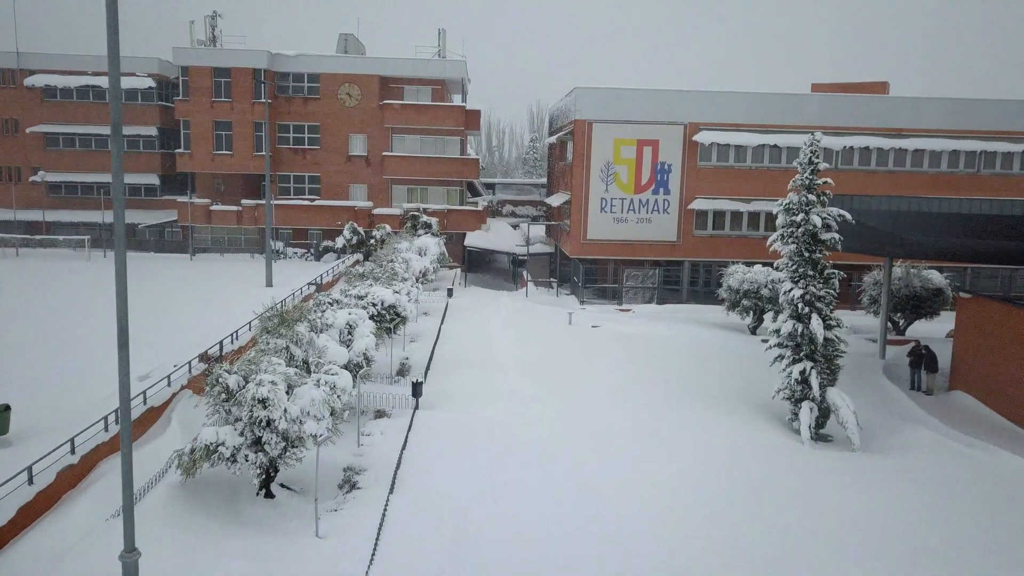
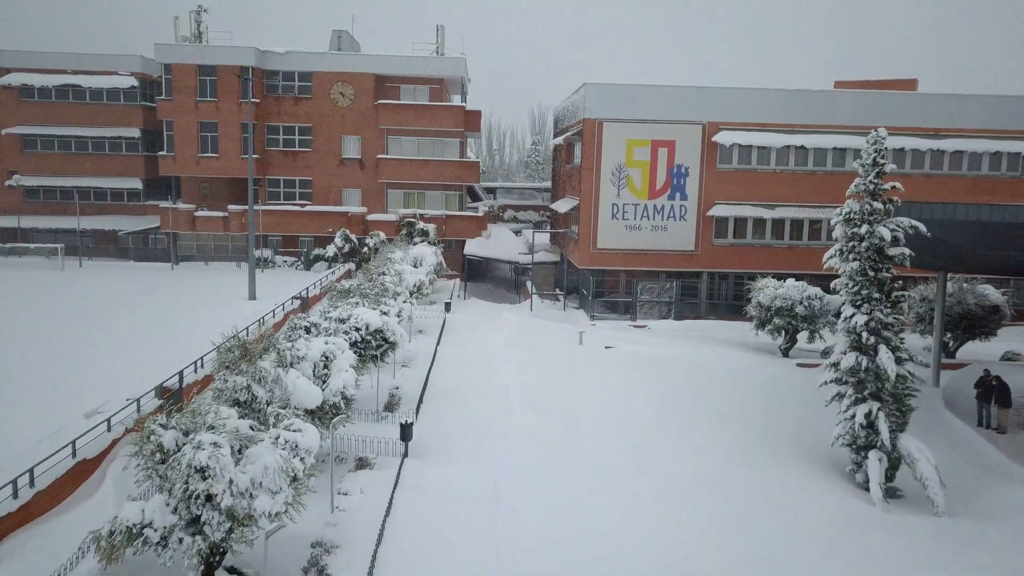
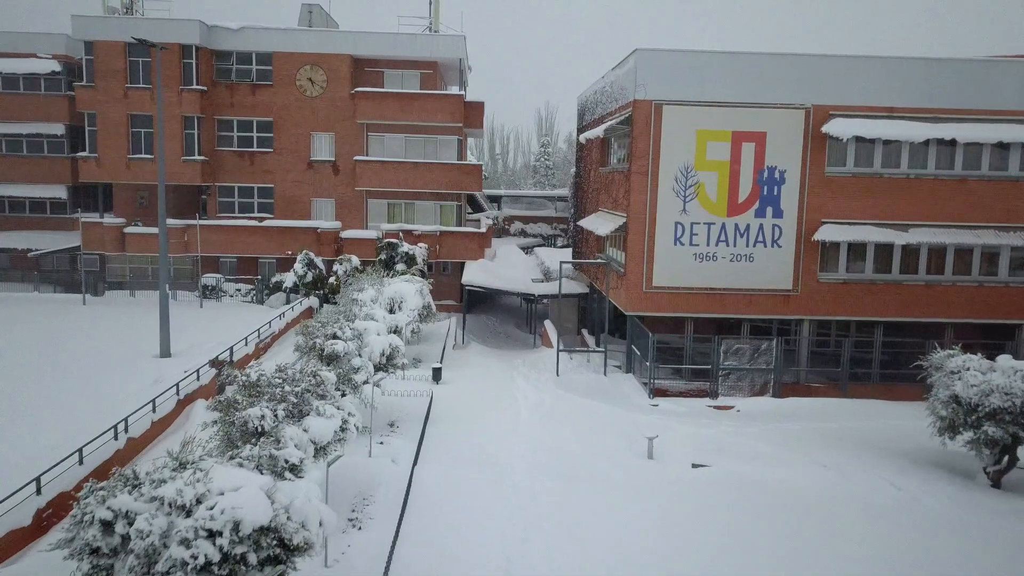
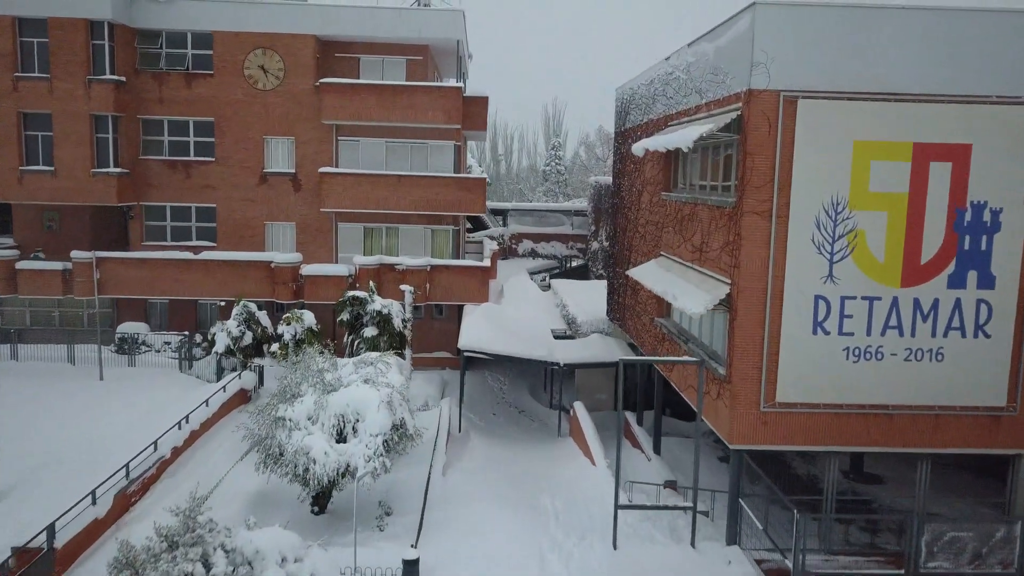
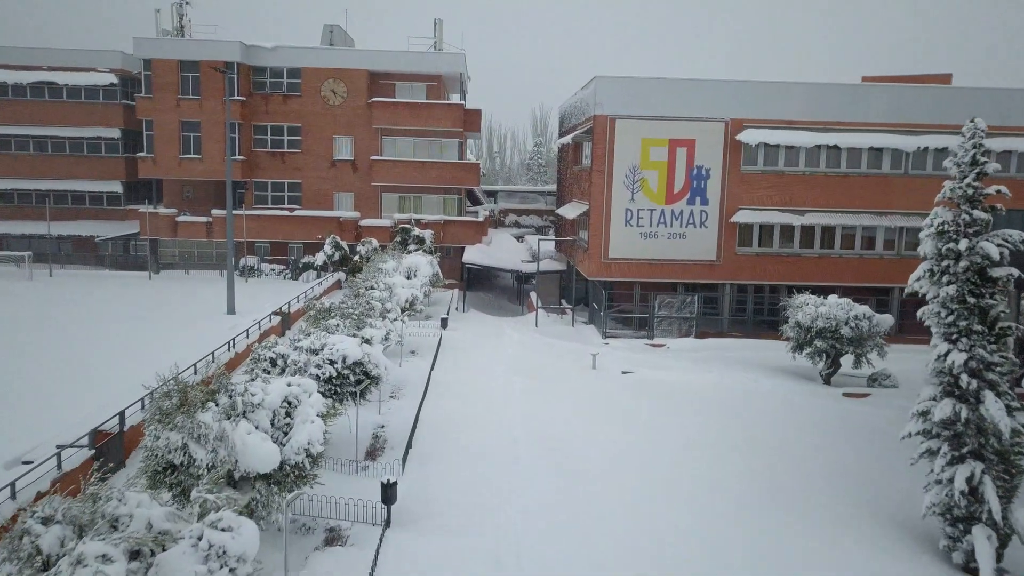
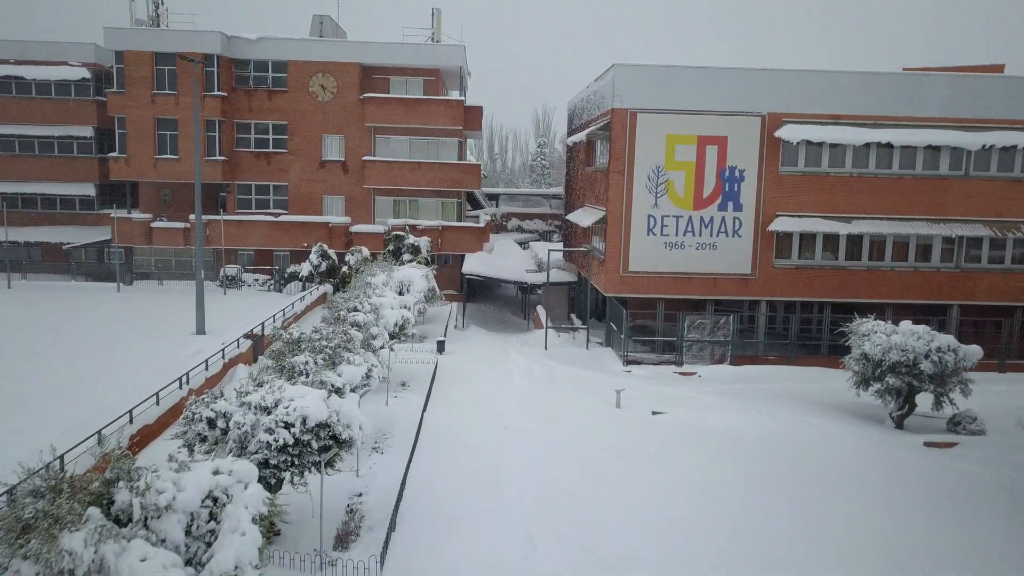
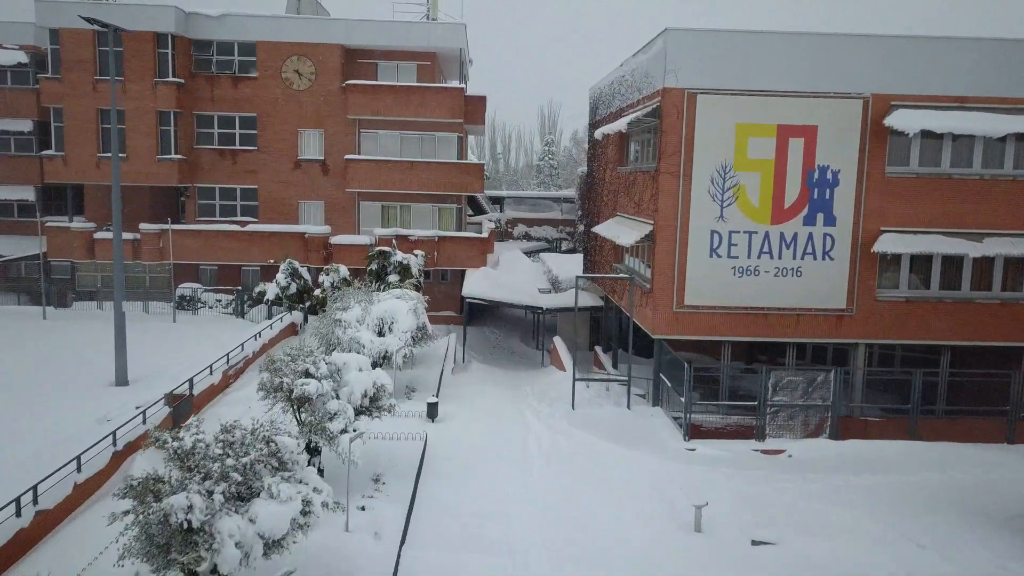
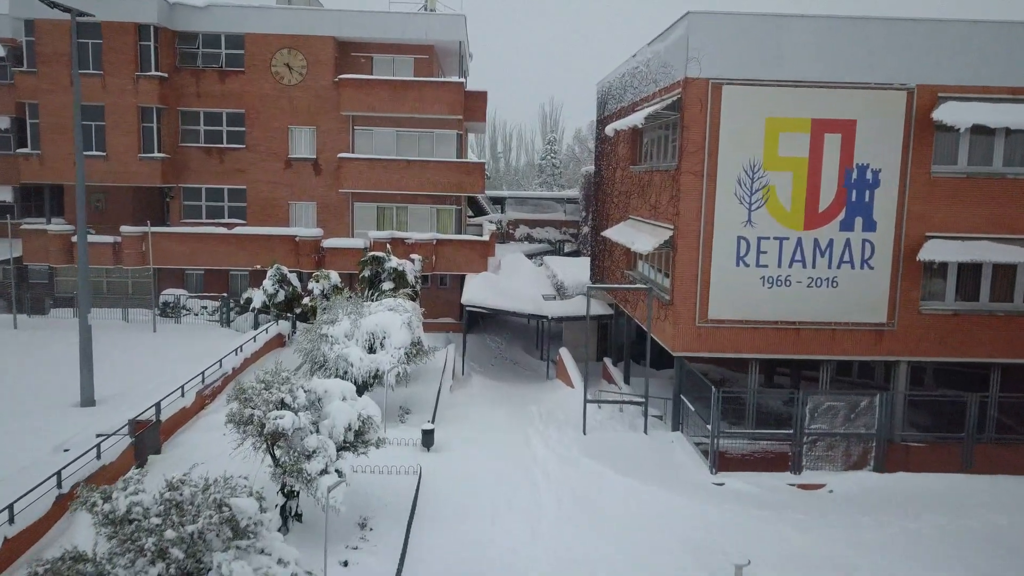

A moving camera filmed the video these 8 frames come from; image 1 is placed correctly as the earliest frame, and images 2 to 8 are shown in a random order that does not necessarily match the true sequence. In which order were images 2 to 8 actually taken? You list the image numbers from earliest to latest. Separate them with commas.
2, 5, 6, 3, 7, 8, 4
